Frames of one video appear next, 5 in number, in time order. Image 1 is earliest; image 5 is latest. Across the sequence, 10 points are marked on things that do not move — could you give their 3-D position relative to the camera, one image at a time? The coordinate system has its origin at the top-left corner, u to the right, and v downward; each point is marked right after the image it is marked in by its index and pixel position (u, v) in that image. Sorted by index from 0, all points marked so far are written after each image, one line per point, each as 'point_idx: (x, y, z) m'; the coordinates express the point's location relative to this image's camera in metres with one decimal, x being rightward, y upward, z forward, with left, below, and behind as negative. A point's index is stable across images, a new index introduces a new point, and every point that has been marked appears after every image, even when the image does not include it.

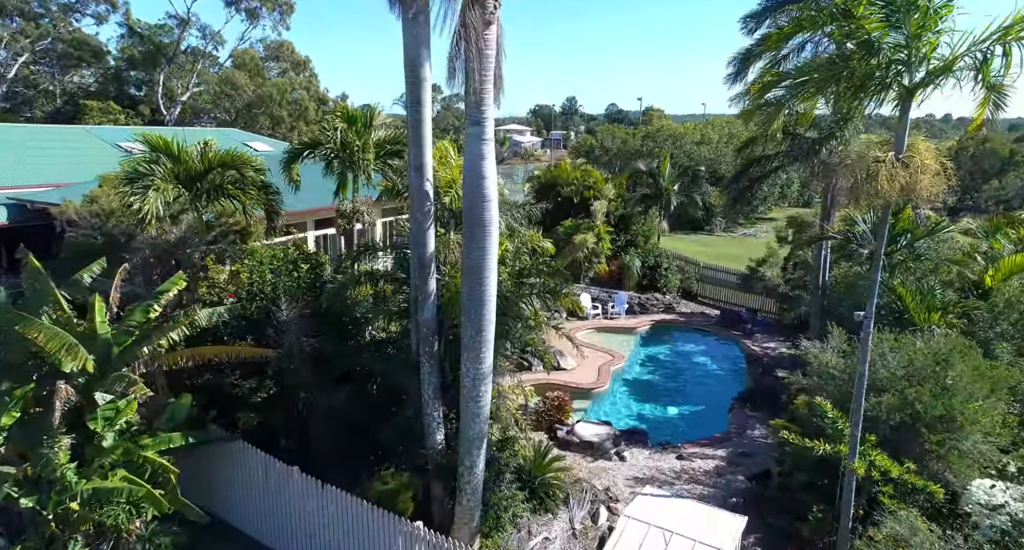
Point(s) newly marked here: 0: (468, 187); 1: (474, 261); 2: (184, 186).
0: (-0.5, +1.0, +7.4) m
1: (-0.5, +0.2, +7.7) m
2: (-5.6, +1.5, +10.8) m
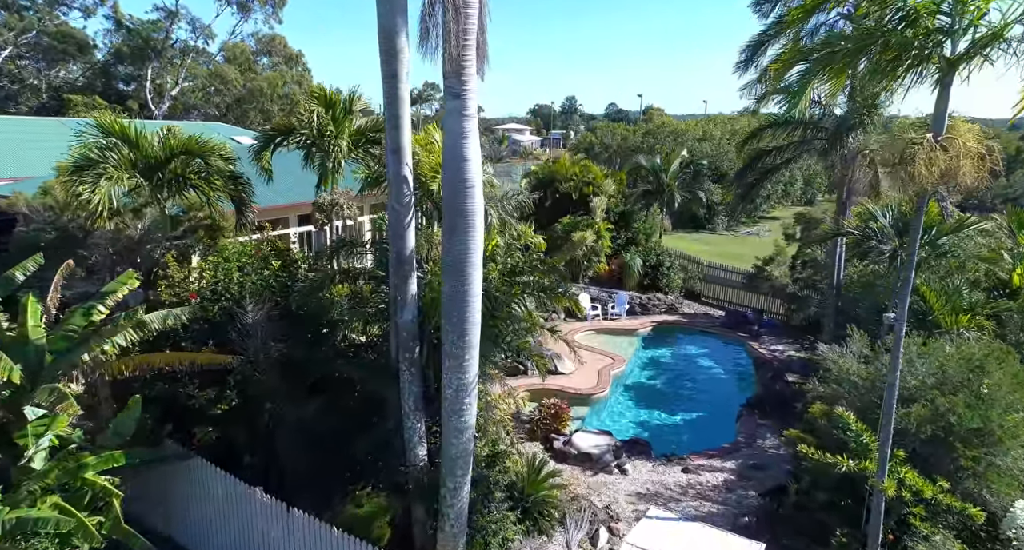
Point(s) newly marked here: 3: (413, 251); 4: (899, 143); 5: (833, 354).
0: (-0.6, +1.1, +6.5) m
1: (-0.6, +0.2, +6.7) m
2: (-5.7, +1.5, +9.9) m
3: (-1.3, +0.3, +8.3) m
4: (+4.6, +1.6, +7.6) m
5: (+5.8, -1.4, +11.4) m
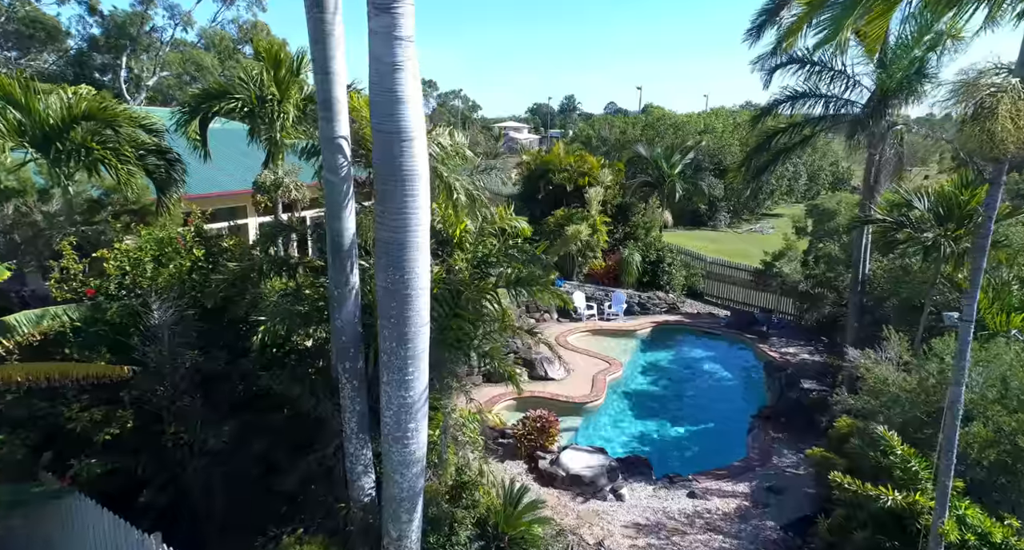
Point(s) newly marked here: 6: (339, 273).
0: (-1.0, +1.2, +4.8) m
1: (-0.9, +0.3, +5.0) m
2: (-6.1, +1.6, +8.2) m
3: (-1.7, +0.4, +6.6) m
4: (+4.3, +1.7, +5.9) m
5: (+5.4, -1.3, +9.8) m
6: (-1.8, 0.0, +6.4) m
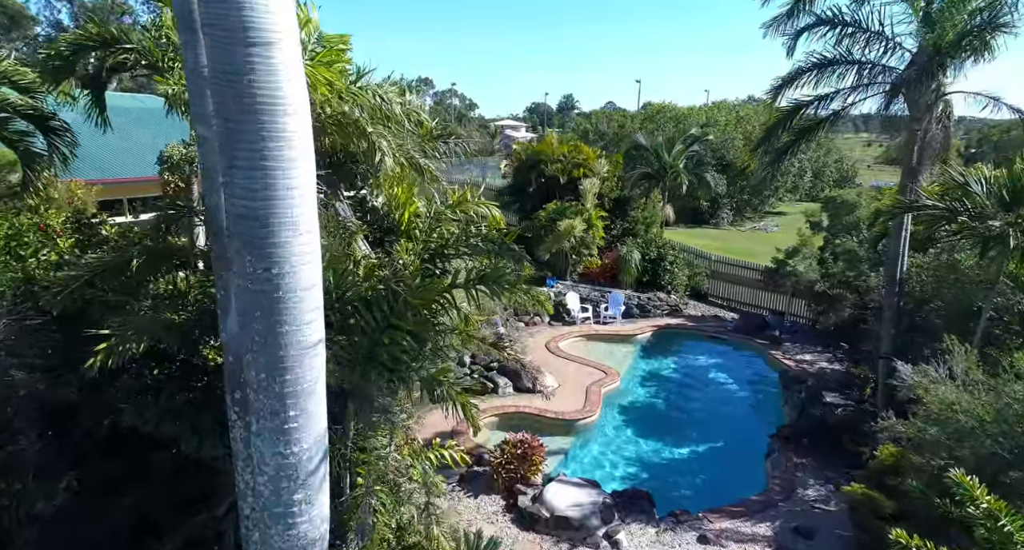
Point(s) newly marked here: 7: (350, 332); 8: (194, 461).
0: (-1.4, +1.2, +2.9) m
1: (-1.3, +0.3, +3.2) m
2: (-6.4, +1.7, +6.3) m
3: (-2.0, +0.5, +4.8) m
4: (+3.9, +1.7, +4.1) m
5: (+5.0, -1.3, +7.9) m
6: (-2.1, +0.1, +4.6) m
7: (-1.3, -0.5, +5.2) m
8: (-2.7, -1.6, +5.4) m
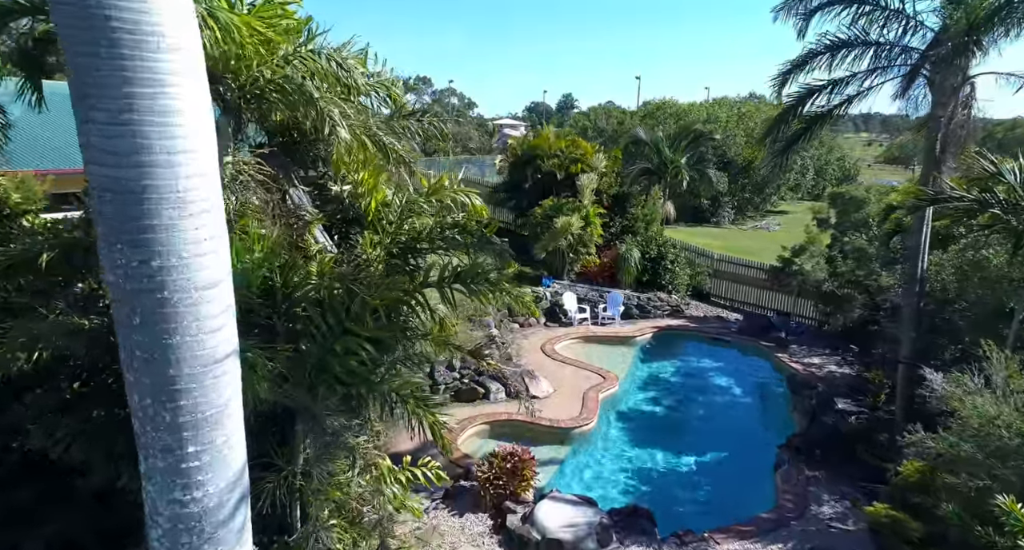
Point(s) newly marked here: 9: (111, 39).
0: (-1.5, +1.3, +2.1) m
1: (-1.5, +0.4, +2.4) m
2: (-6.6, +1.7, +5.5) m
3: (-2.2, +0.5, +4.0) m
4: (+3.8, +1.8, +3.3) m
5: (+4.9, -1.2, +7.1) m
6: (-2.3, +0.1, +3.8) m
7: (-1.5, -0.4, +4.4) m
8: (-2.9, -1.6, +4.6) m
9: (-1.4, +0.8, +2.2) m
